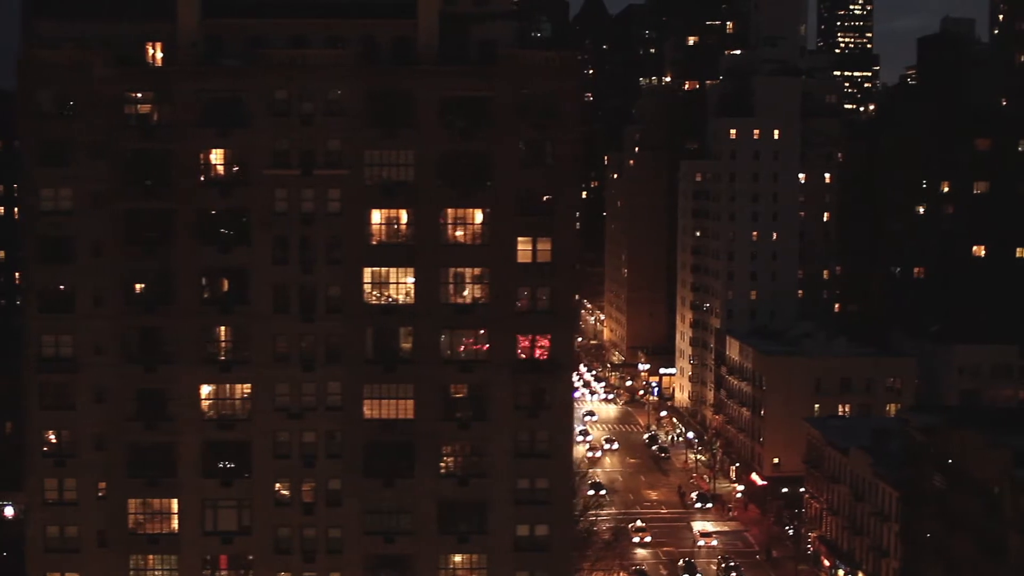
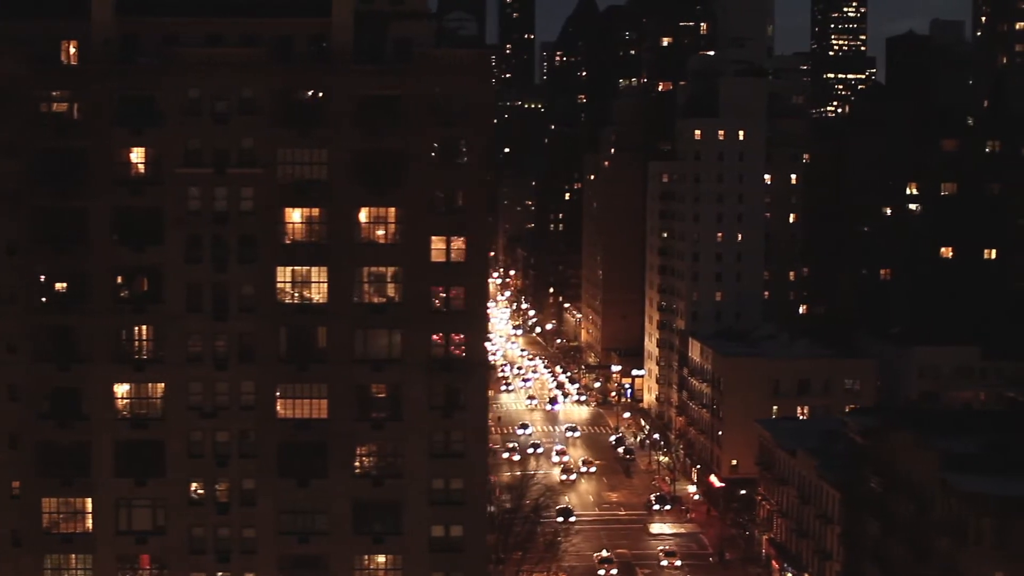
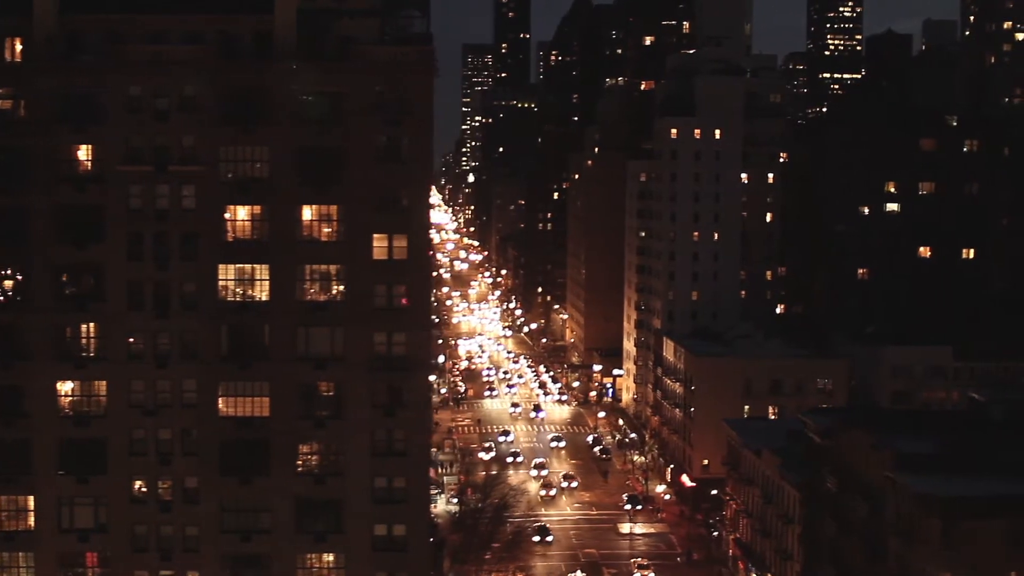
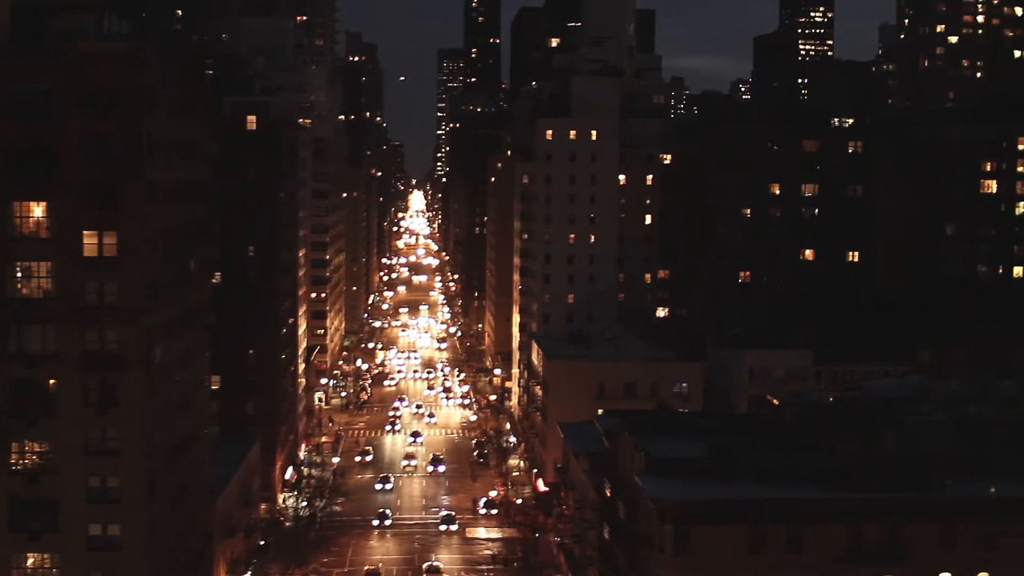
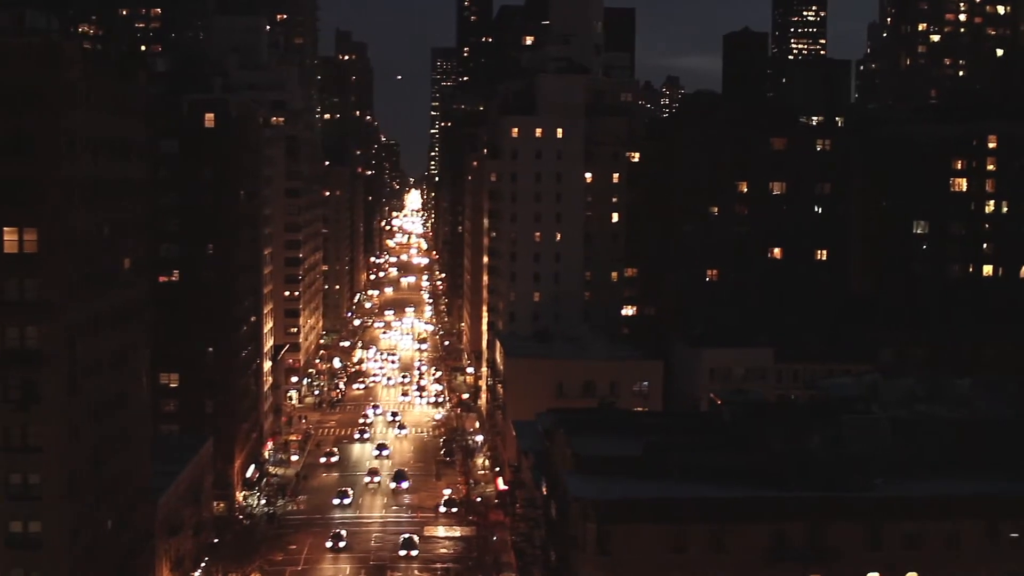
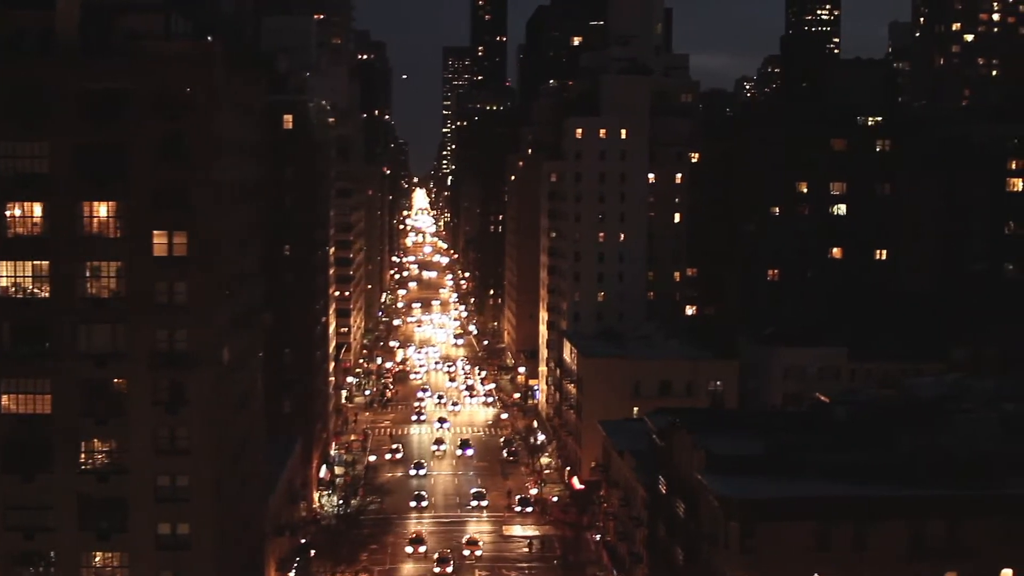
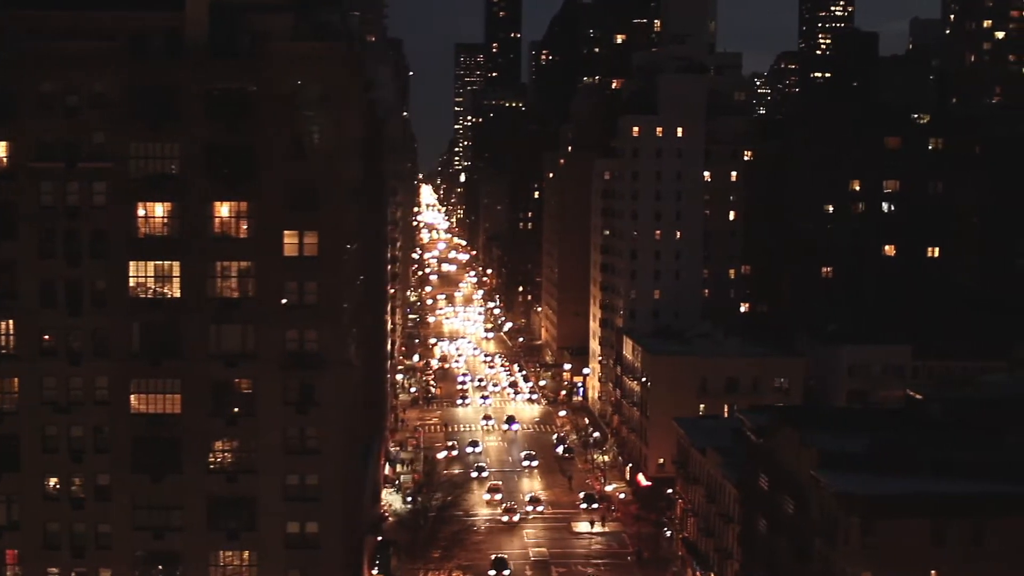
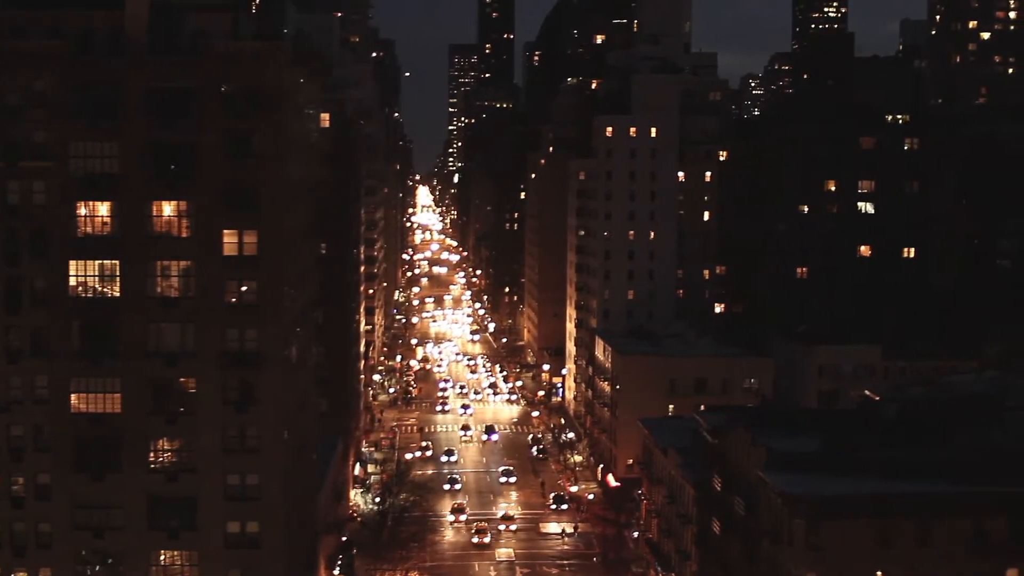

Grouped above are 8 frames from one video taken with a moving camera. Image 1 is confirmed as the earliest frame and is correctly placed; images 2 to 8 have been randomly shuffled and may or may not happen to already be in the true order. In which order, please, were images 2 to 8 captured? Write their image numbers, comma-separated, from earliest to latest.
2, 3, 7, 8, 6, 4, 5
